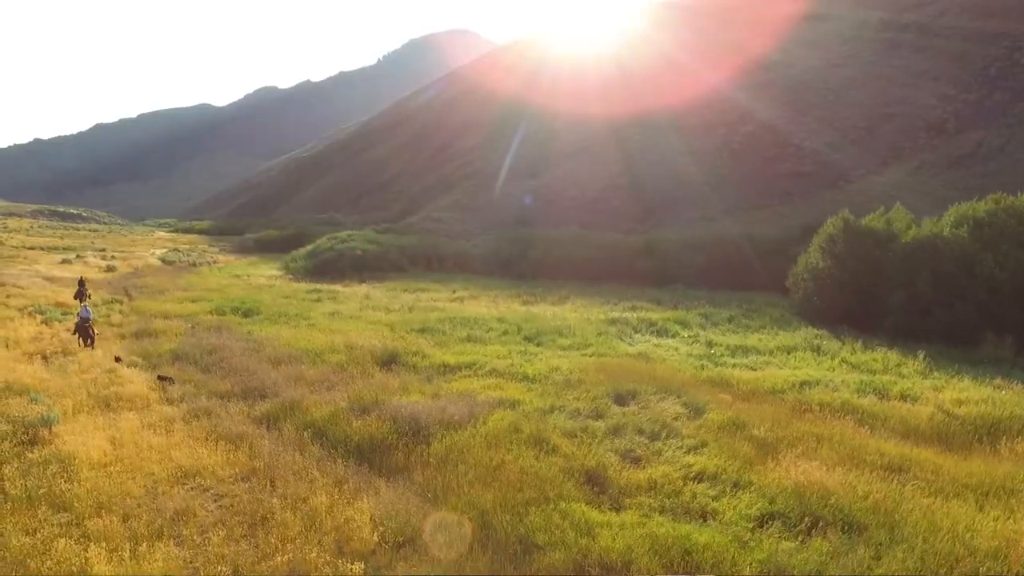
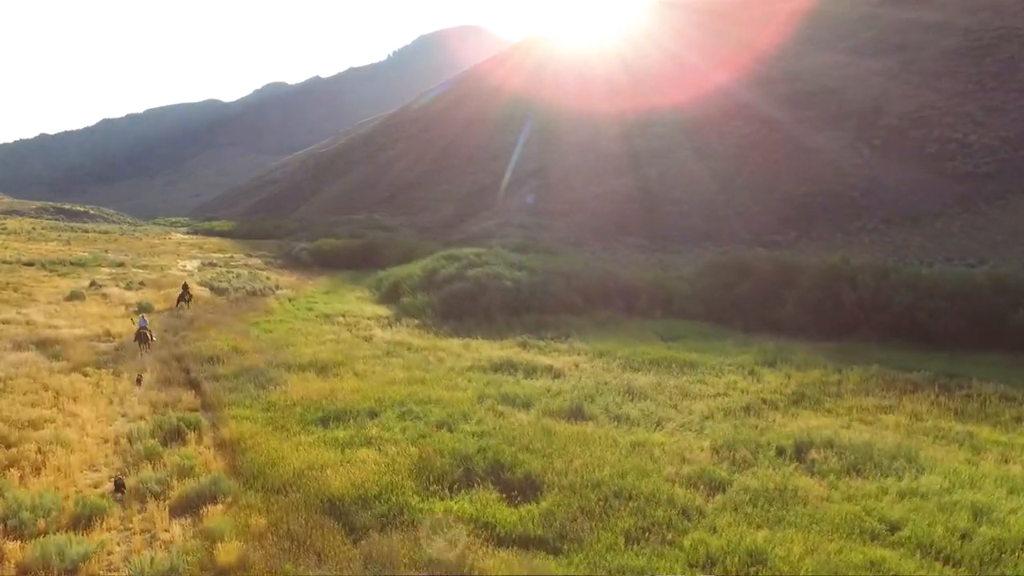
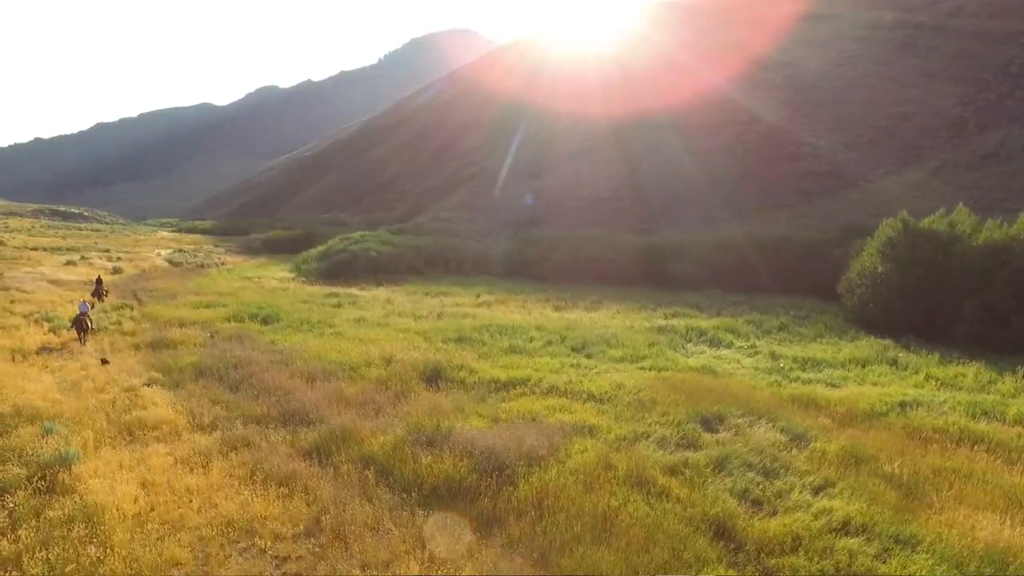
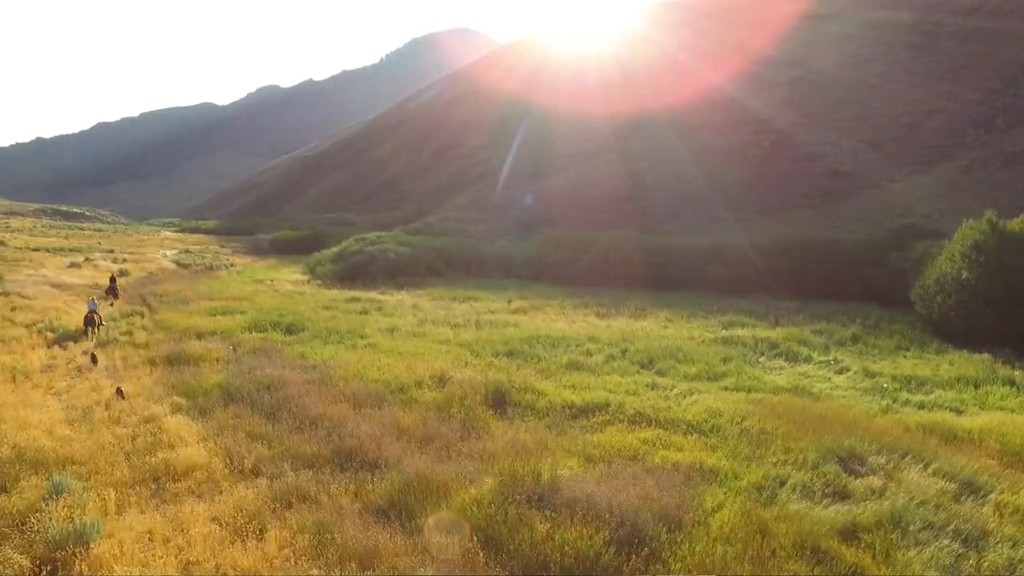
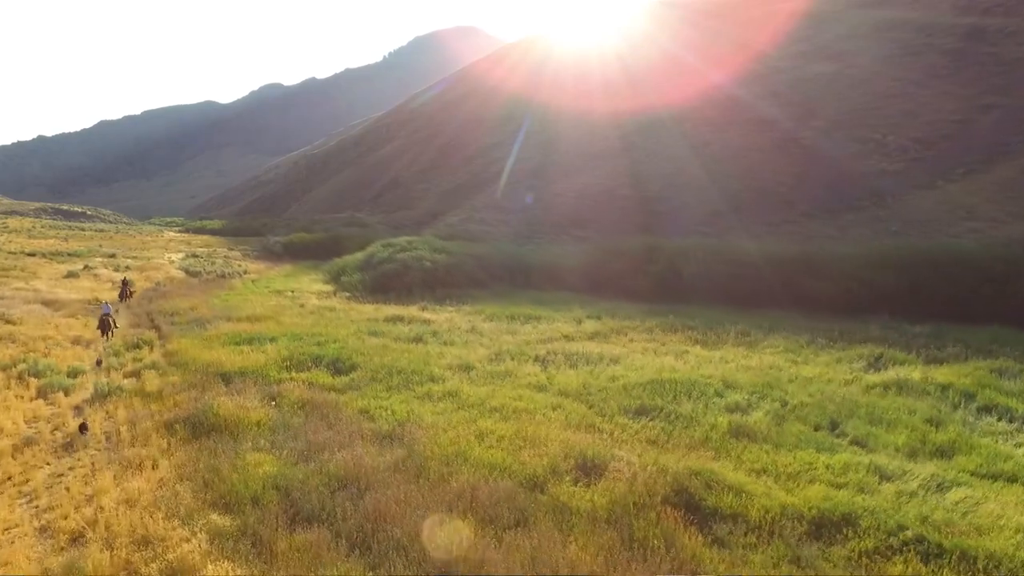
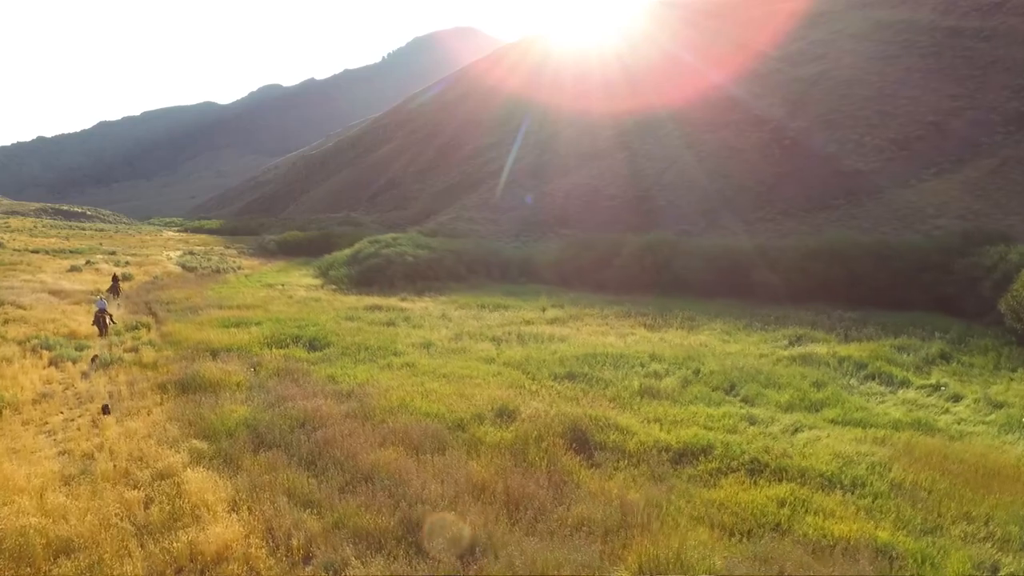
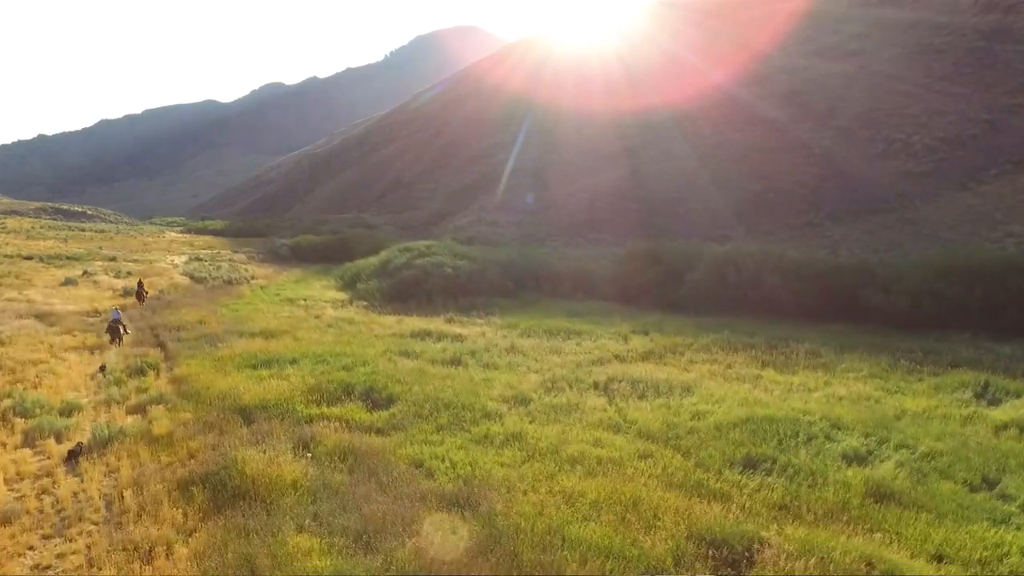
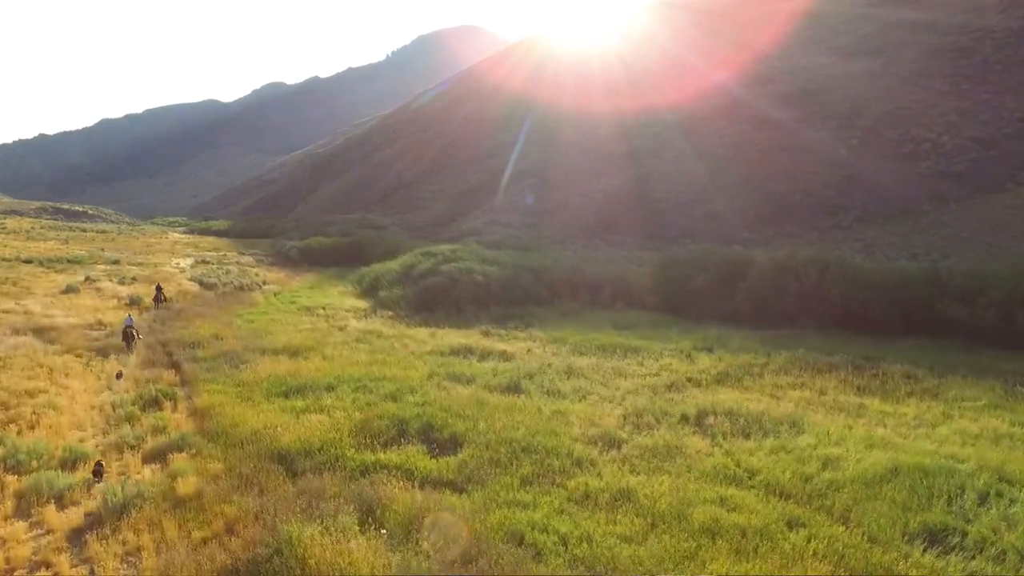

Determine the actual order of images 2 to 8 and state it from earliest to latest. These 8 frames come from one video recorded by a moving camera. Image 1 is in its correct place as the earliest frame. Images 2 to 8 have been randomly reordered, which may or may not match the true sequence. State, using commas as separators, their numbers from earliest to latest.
3, 4, 6, 5, 7, 8, 2
